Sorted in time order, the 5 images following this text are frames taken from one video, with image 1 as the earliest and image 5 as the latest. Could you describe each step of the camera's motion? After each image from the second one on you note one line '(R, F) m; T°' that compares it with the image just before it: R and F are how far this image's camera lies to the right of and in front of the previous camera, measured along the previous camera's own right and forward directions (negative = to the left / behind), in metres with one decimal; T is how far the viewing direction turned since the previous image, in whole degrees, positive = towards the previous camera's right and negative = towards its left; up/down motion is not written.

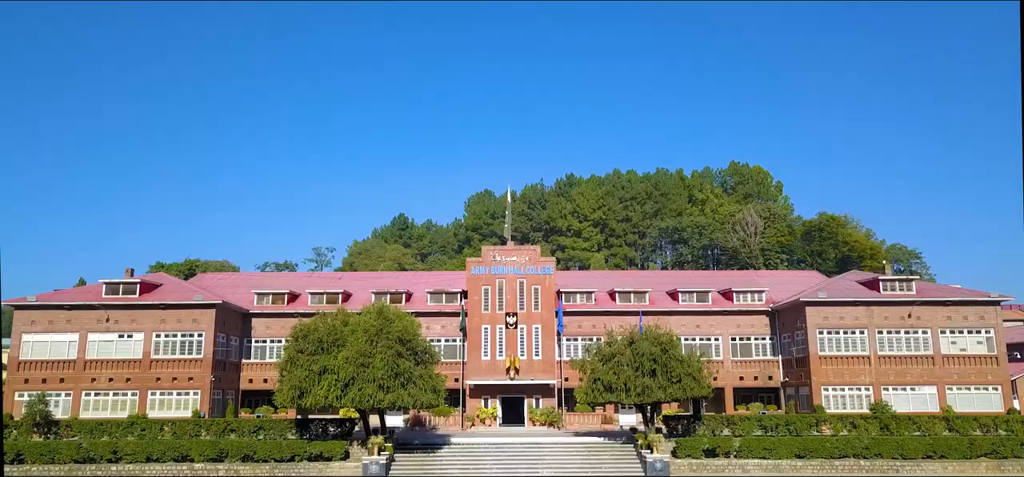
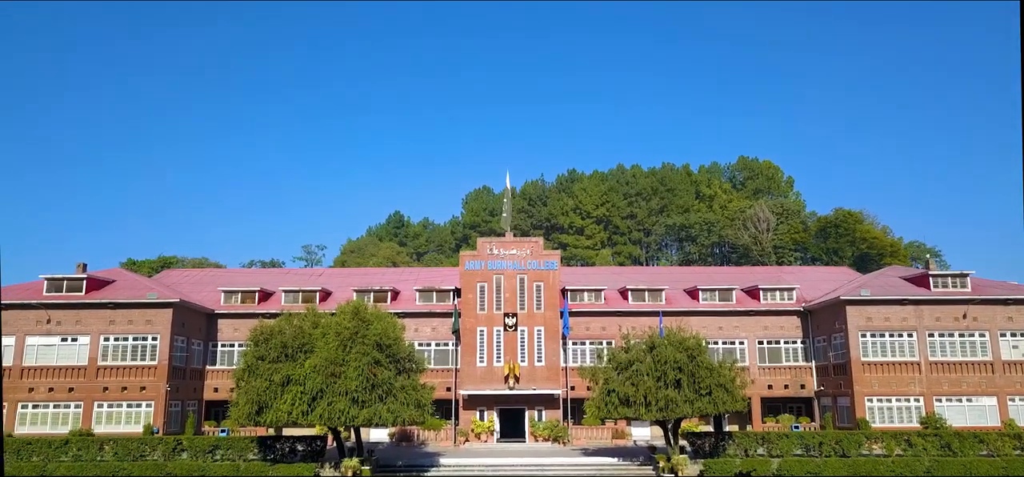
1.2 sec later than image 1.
(0.0, +5.4) m; 0°
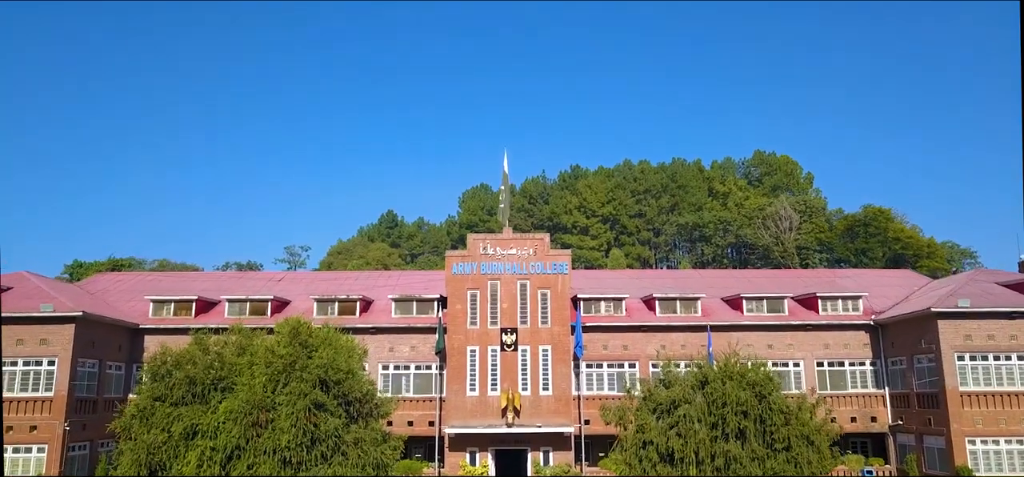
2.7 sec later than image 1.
(0.0, +8.4) m; 0°
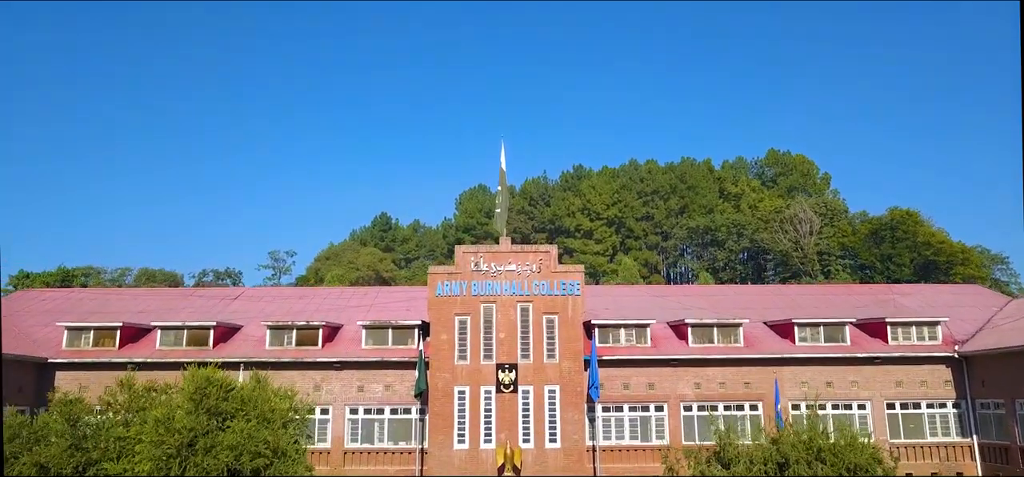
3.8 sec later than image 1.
(0.0, +6.5) m; 0°
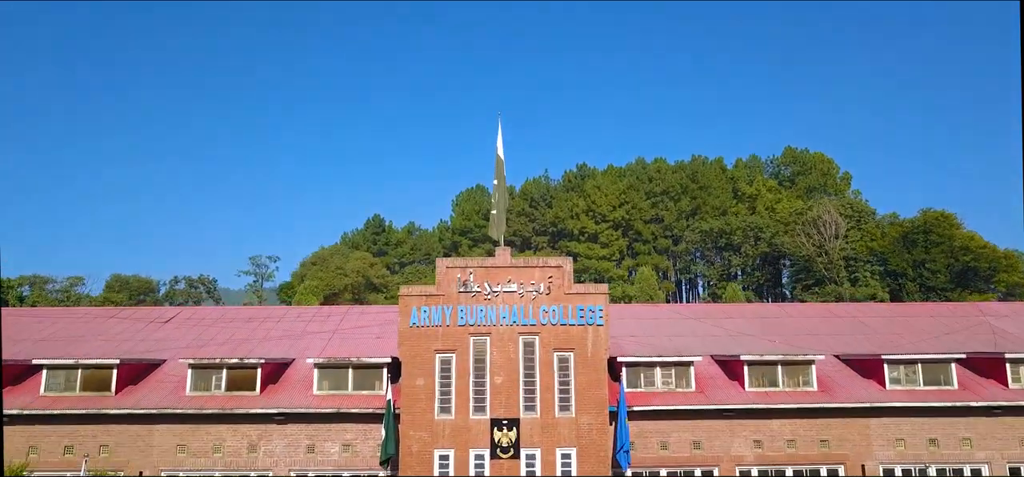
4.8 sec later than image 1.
(0.0, +6.8) m; 0°
